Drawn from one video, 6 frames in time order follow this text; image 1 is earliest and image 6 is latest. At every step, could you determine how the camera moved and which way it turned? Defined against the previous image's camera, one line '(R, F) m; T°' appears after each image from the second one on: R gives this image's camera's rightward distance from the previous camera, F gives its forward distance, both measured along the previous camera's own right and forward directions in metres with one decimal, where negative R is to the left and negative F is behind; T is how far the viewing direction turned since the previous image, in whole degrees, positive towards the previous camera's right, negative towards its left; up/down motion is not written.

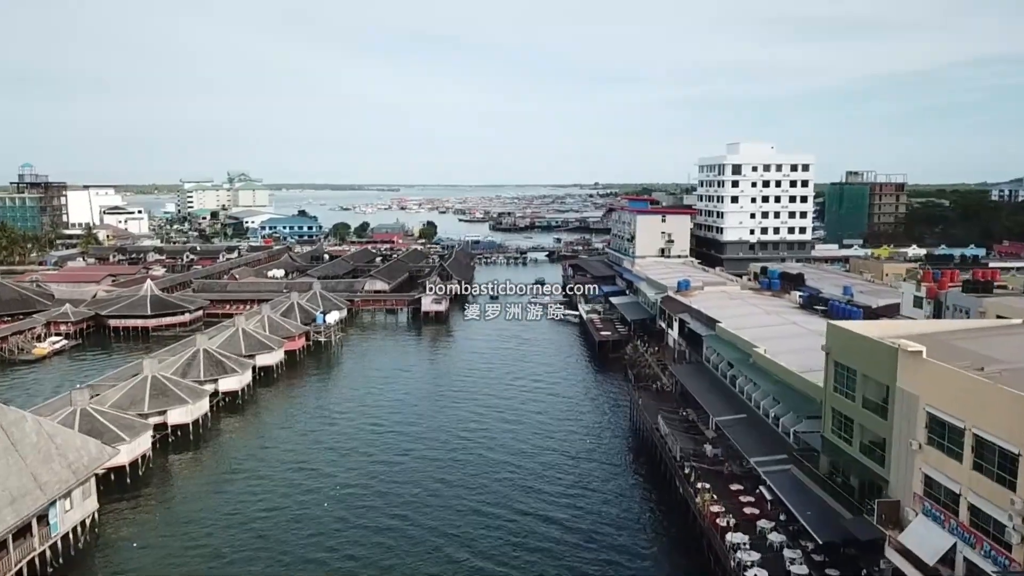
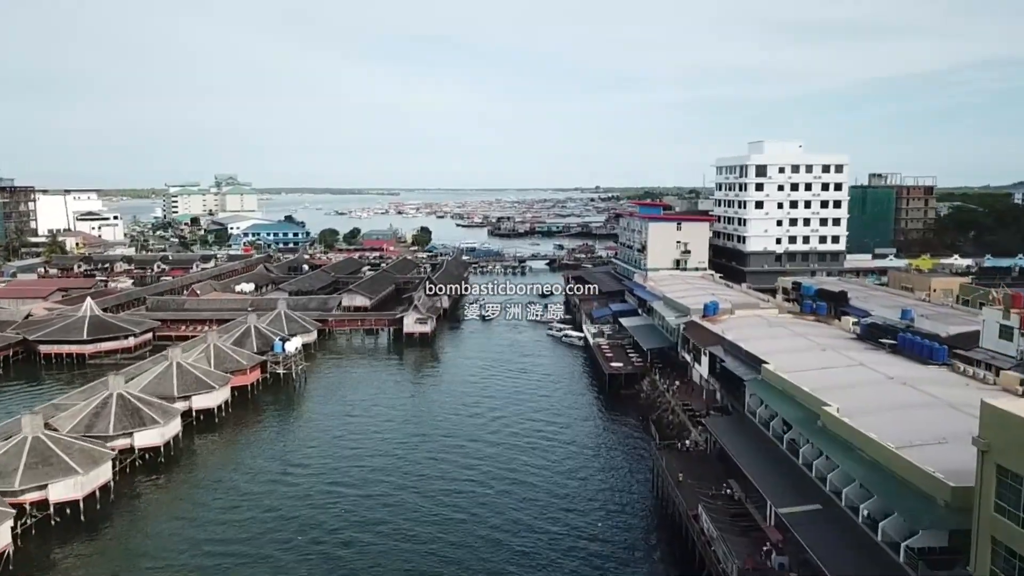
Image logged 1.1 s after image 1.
(+0.3, +6.0) m; 0°
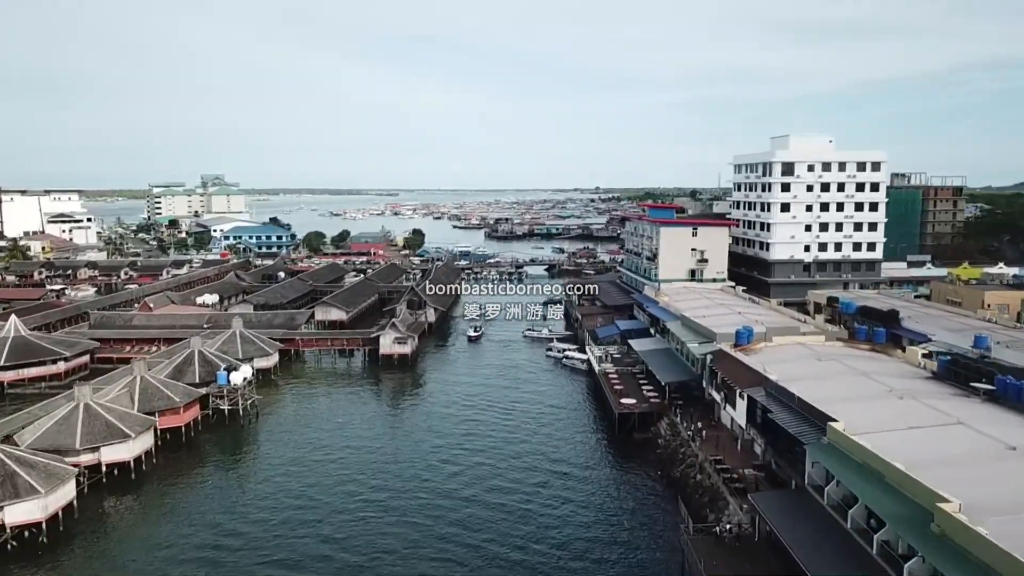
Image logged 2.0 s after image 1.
(+0.3, +5.4) m; 0°
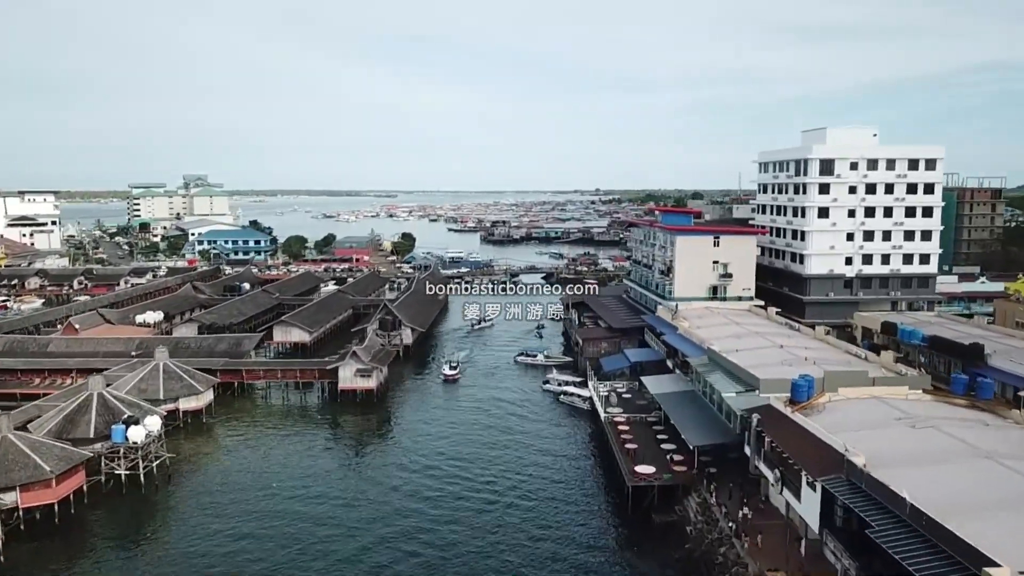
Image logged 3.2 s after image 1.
(+0.4, +6.3) m; 0°
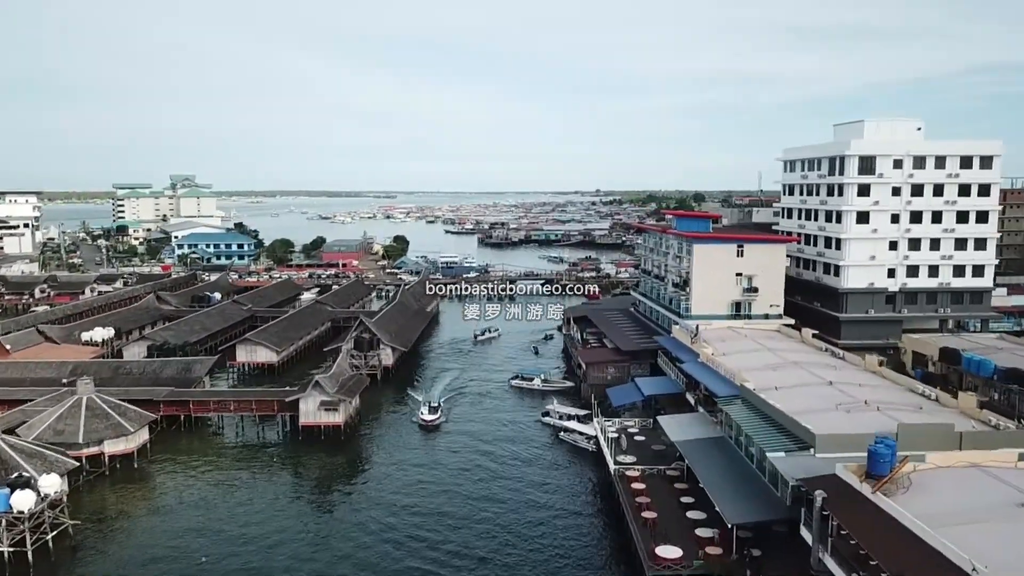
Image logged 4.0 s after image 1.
(+0.3, +4.5) m; 0°
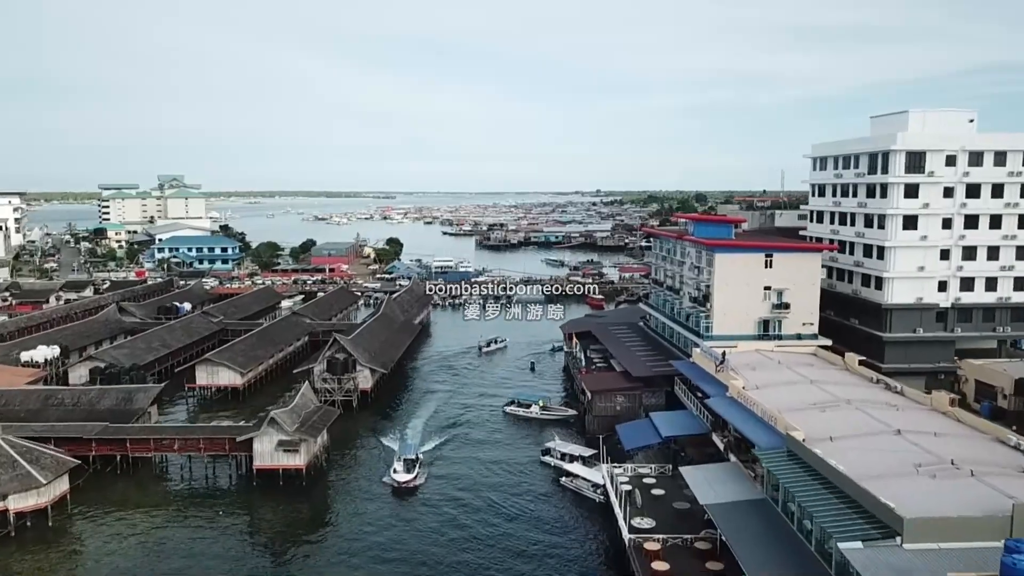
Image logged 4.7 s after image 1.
(+0.2, +4.0) m; 0°
